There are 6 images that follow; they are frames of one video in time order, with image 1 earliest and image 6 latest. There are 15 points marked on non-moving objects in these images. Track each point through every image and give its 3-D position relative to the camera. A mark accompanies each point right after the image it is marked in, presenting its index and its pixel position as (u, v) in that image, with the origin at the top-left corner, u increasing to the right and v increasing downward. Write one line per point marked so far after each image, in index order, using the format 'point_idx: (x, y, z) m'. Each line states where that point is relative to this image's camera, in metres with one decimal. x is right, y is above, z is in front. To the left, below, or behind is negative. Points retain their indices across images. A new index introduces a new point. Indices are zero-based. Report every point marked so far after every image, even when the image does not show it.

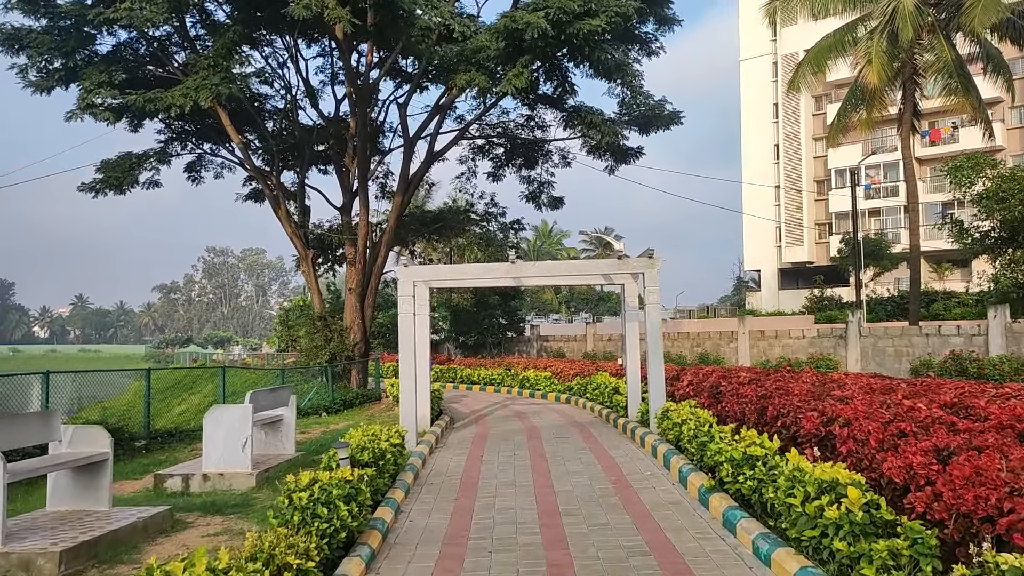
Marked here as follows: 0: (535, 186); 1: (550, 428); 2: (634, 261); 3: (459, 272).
0: (+0.5, +2.3, +19.9) m
1: (+0.5, -1.7, +10.2) m
2: (+1.2, +0.3, +8.6) m
3: (-0.6, +0.1, +8.6) m
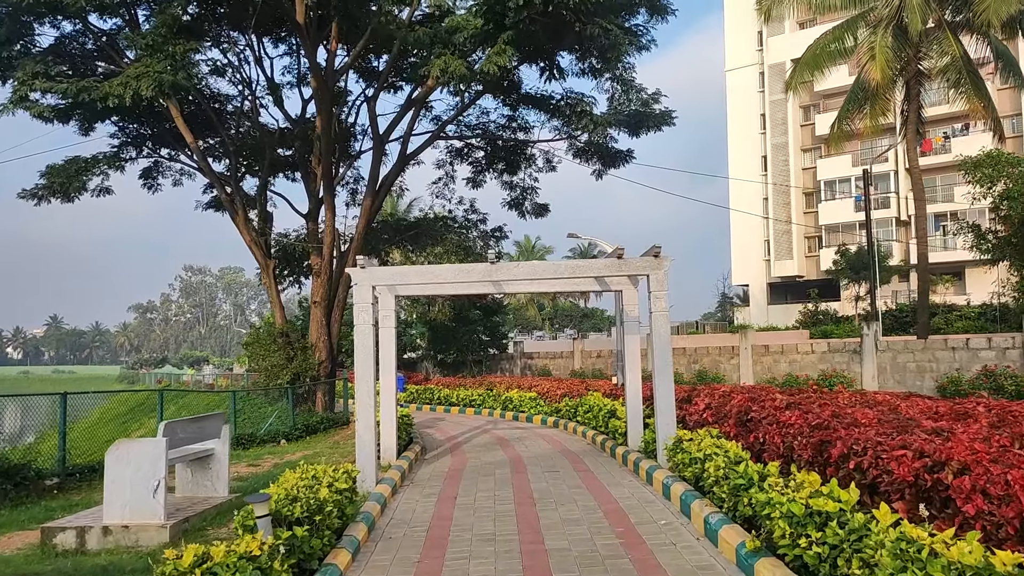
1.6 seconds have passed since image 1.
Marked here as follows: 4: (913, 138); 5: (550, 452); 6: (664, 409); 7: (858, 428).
0: (+0.1, +2.1, +18.5) m
1: (+0.3, -1.7, +8.8) m
2: (+1.1, +0.2, +7.2) m
3: (-0.7, +0.1, +7.2) m
4: (+9.0, +3.3, +19.4) m
5: (+0.4, -1.8, +9.2) m
6: (+1.2, -1.0, +7.0) m
7: (+1.7, -0.7, +4.2) m
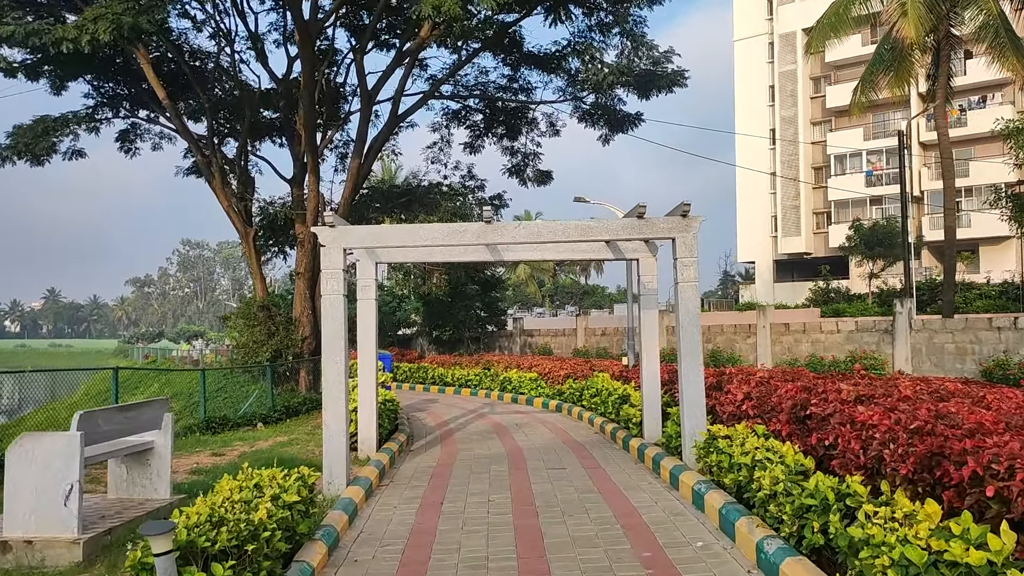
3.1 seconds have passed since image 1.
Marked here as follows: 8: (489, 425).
0: (+0.1, +2.6, +17.3) m
1: (+0.2, -1.4, +7.7) m
2: (+1.1, +0.5, +6.0) m
3: (-0.7, +0.3, +6.0) m
4: (+9.0, +3.8, +18.1) m
5: (+0.4, -1.5, +8.1) m
6: (+1.2, -0.8, +5.9) m
7: (+1.7, -0.5, +3.1) m
8: (-0.3, -1.6, +9.9) m
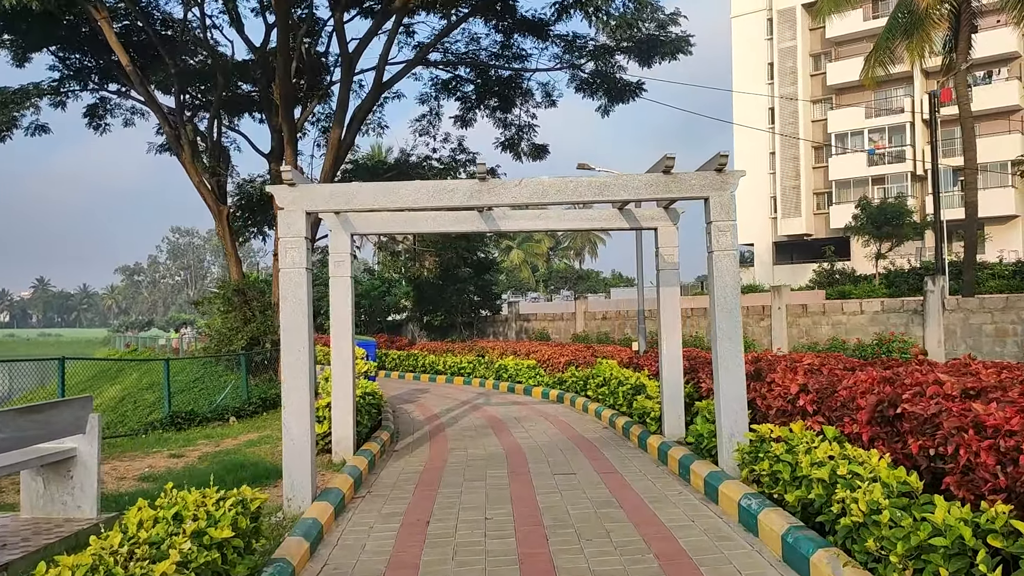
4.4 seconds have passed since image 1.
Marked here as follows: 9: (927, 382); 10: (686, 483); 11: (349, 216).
0: (0.0, +3.0, +16.2) m
1: (+0.2, -1.3, +6.7) m
2: (+1.0, +0.6, +5.0) m
3: (-0.7, +0.5, +4.9) m
4: (+8.9, +4.3, +17.1) m
5: (+0.4, -1.3, +7.1) m
6: (+1.2, -0.6, +4.9) m
7: (+1.7, -0.4, +2.0) m
8: (-0.3, -1.3, +8.9) m
9: (+1.8, -0.4, +3.7) m
10: (+1.0, -1.2, +5.2) m
11: (-1.2, +0.5, +6.3) m
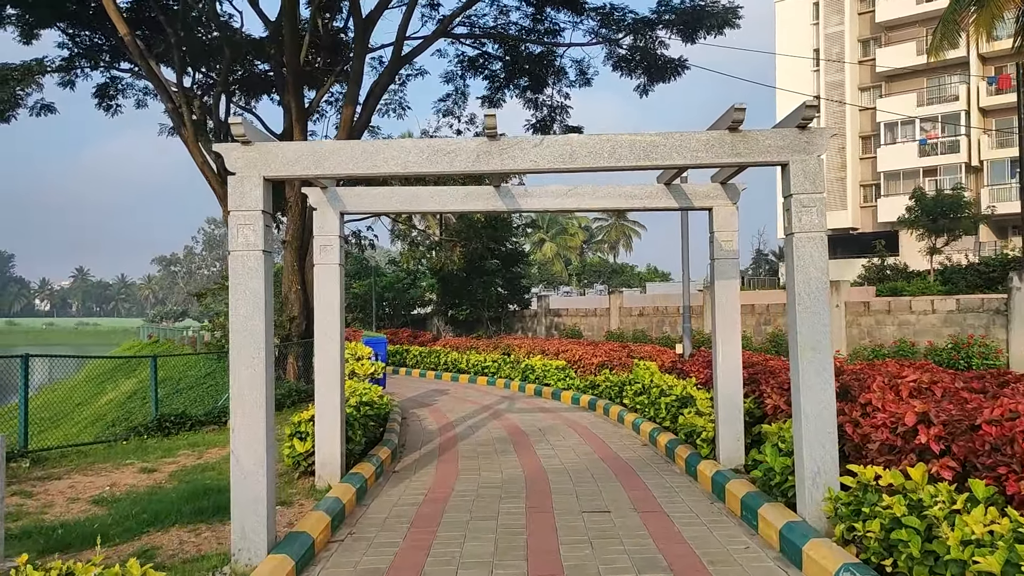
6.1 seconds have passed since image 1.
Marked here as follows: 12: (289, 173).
0: (+0.5, +3.1, +15.0) m
1: (+0.4, -1.2, +5.5) m
2: (+1.1, +0.7, +3.8) m
3: (-0.7, +0.5, +3.8) m
4: (+9.5, +4.3, +15.6) m
5: (+0.5, -1.2, +6.0) m
6: (+1.3, -0.6, +3.7) m
7: (+1.7, -0.4, +0.9) m
8: (-0.1, -1.3, +7.8) m
9: (+1.8, -0.4, +2.5) m
10: (+1.1, -1.1, +4.0) m
11: (-1.1, +0.6, +5.3) m
12: (-1.0, +0.5, +3.8) m
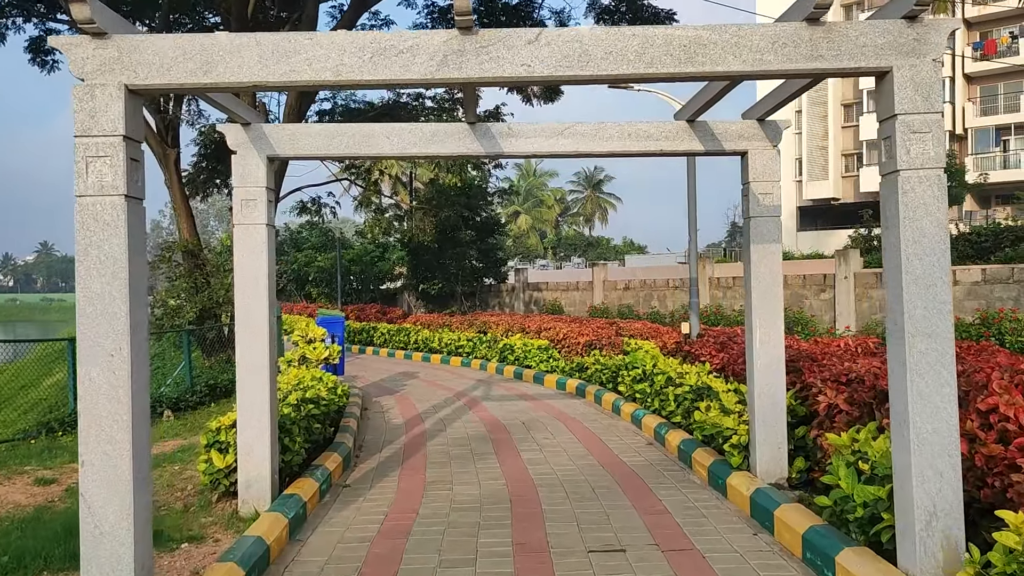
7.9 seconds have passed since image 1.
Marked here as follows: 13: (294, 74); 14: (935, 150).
0: (+0.1, +3.5, +13.8) m
1: (+0.3, -1.0, +4.4) m
2: (+1.1, +0.8, +2.7) m
3: (-0.7, +0.7, +2.6) m
4: (+9.1, +4.8, +14.6) m
5: (+0.4, -1.0, +4.8) m
6: (+1.3, -0.5, +2.6) m
7: (+1.7, -0.4, -0.2) m
8: (-0.2, -1.0, +6.6) m
9: (+1.8, -0.3, +1.4) m
10: (+1.1, -1.0, +2.9) m
11: (-1.2, +0.7, +4.0) m
12: (-1.0, +0.6, +2.6) m
13: (-0.7, +0.6, +2.6) m
14: (+1.3, +0.4, +2.7) m
